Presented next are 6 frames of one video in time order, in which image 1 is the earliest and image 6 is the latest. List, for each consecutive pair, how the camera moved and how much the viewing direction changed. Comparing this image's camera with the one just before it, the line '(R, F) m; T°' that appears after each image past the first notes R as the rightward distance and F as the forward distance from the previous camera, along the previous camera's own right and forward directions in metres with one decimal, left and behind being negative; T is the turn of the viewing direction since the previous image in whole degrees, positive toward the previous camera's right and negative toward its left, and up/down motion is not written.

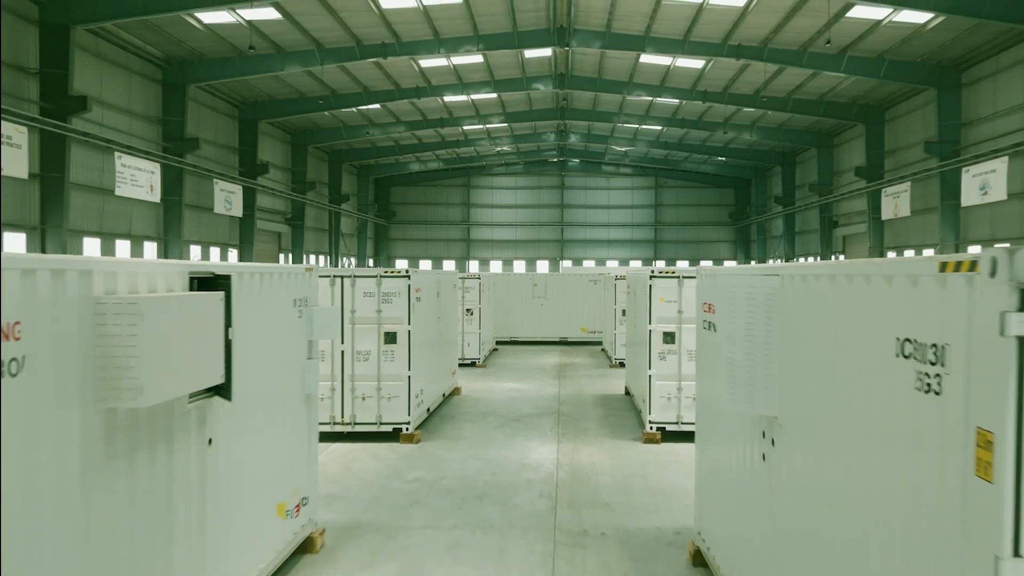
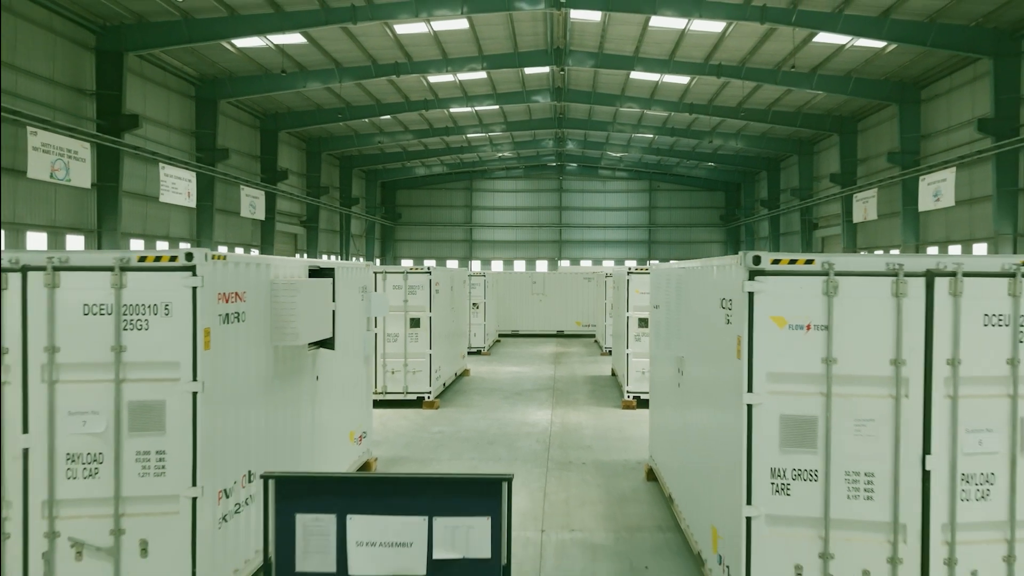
(0.0, -2.4) m; 0°
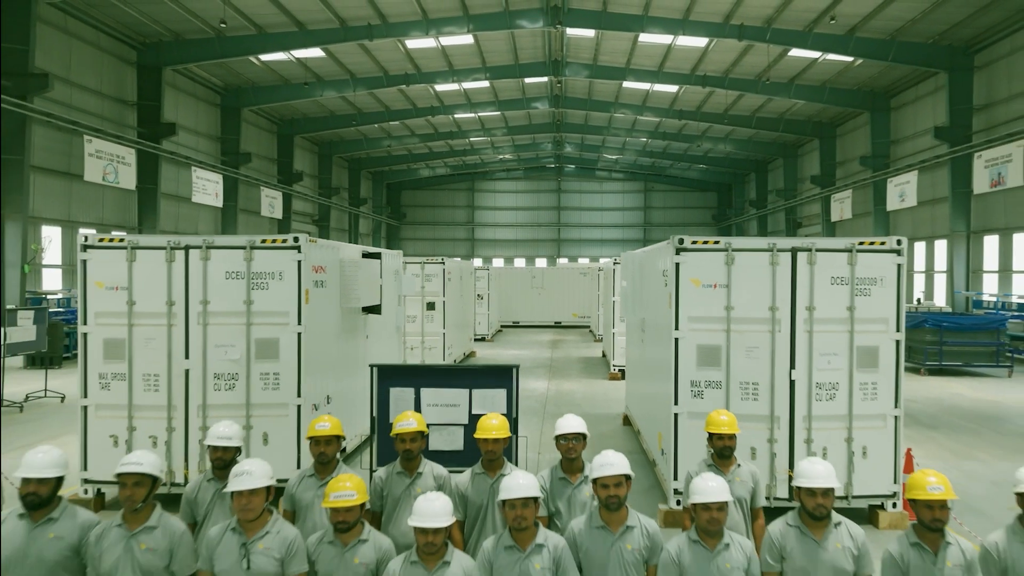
(-0.1, -2.2) m; 0°
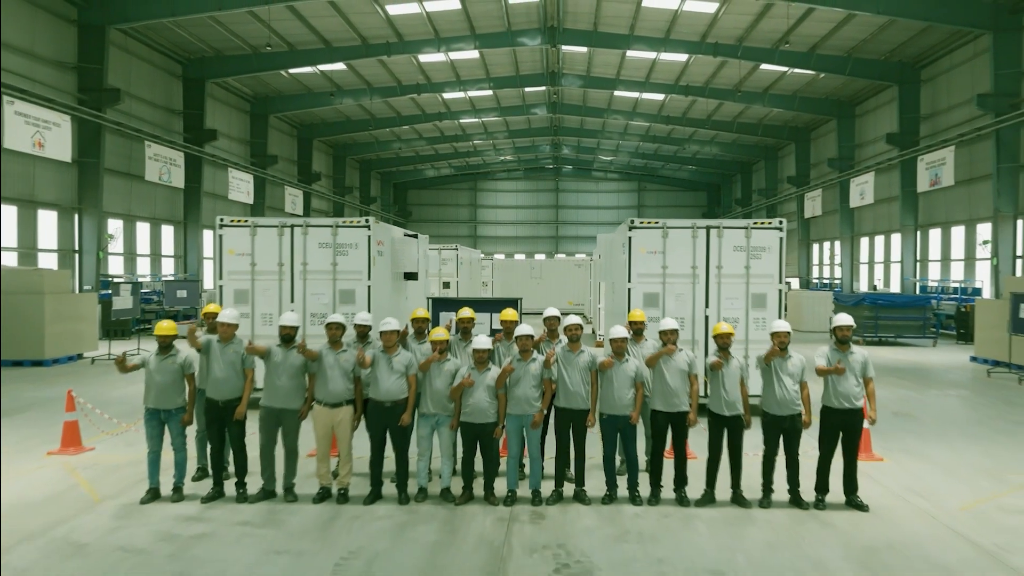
(-0.1, -3.0) m; 0°
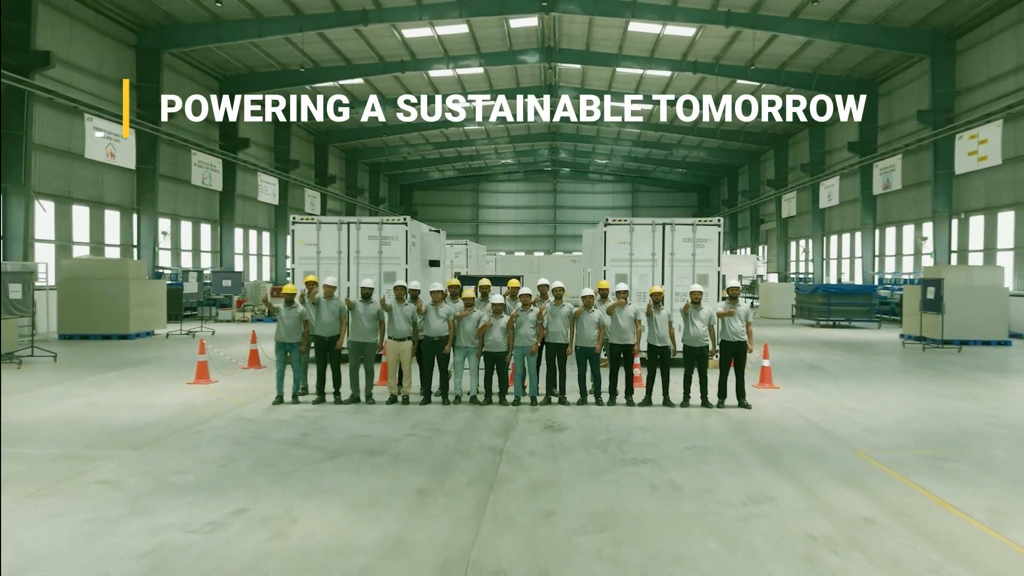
(-0.1, -3.1) m; 0°
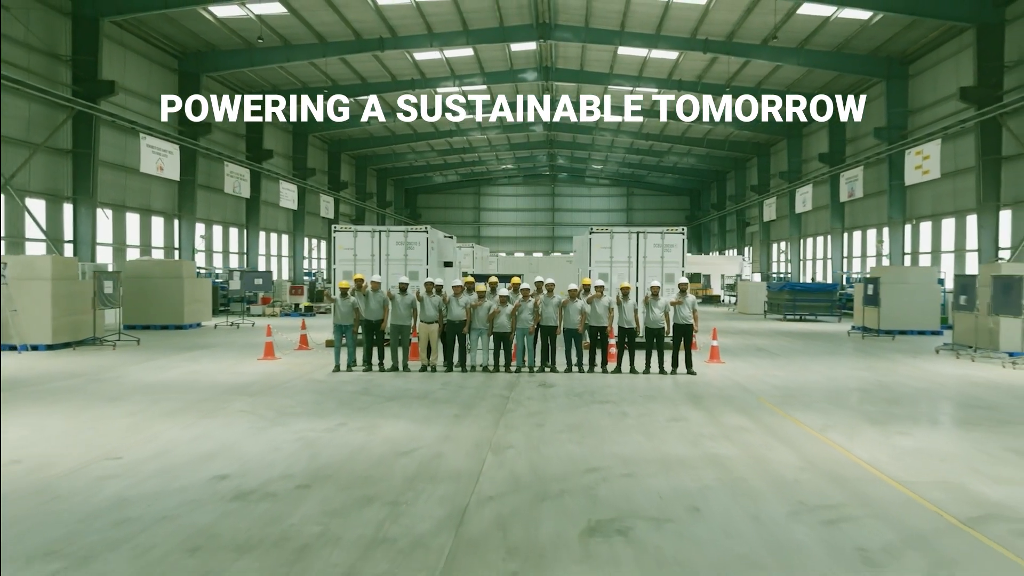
(-0.1, -2.8) m; 0°
